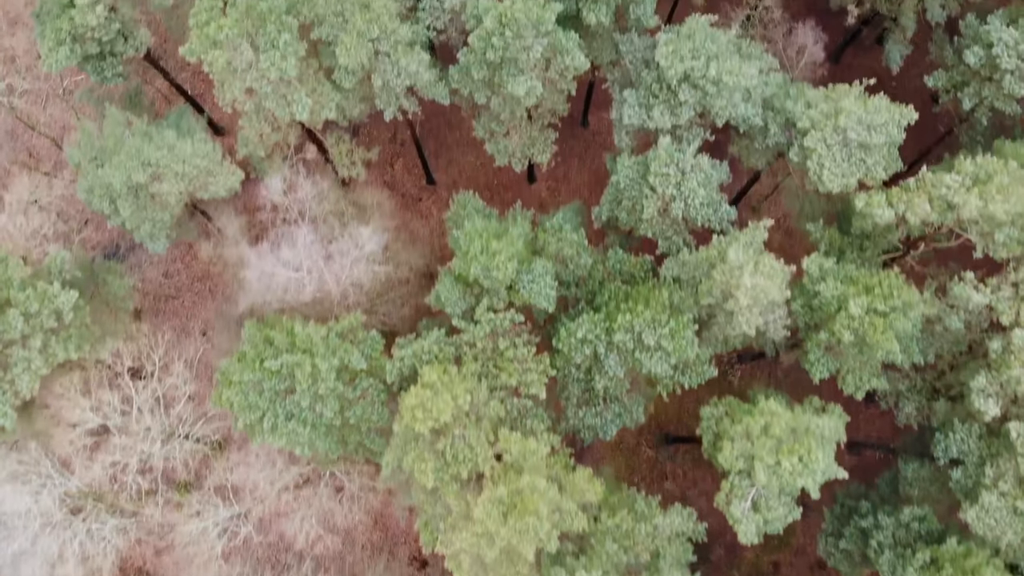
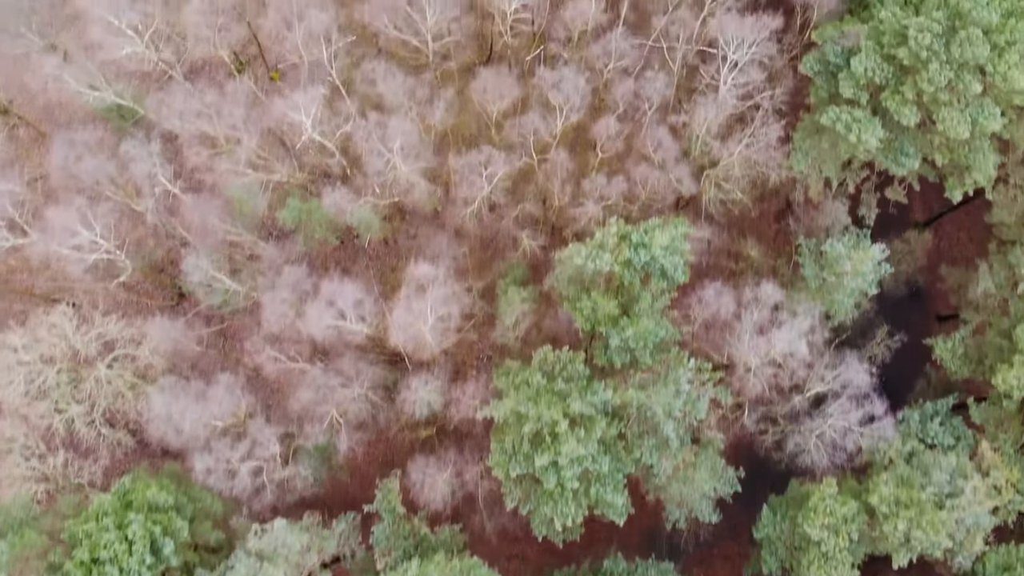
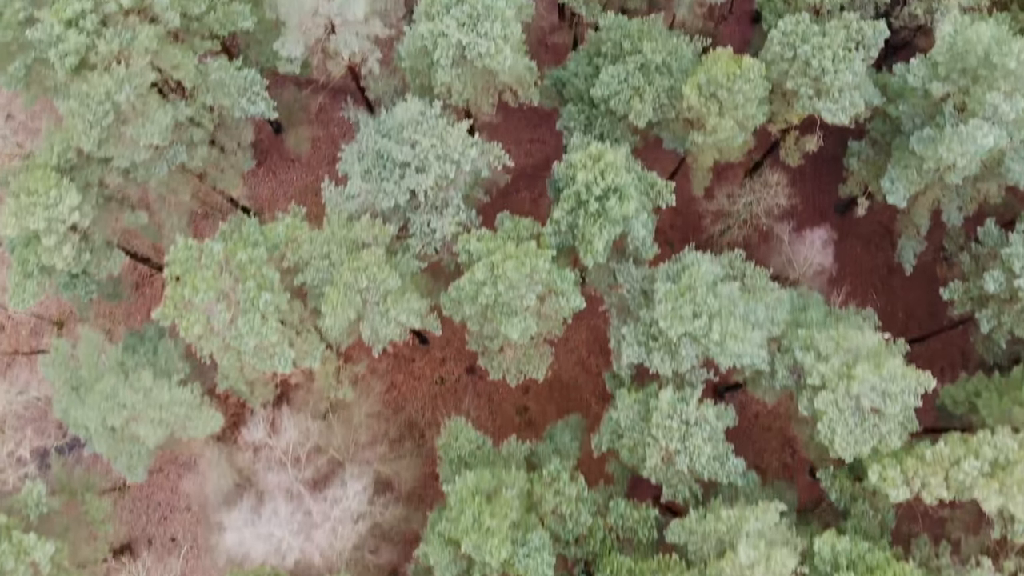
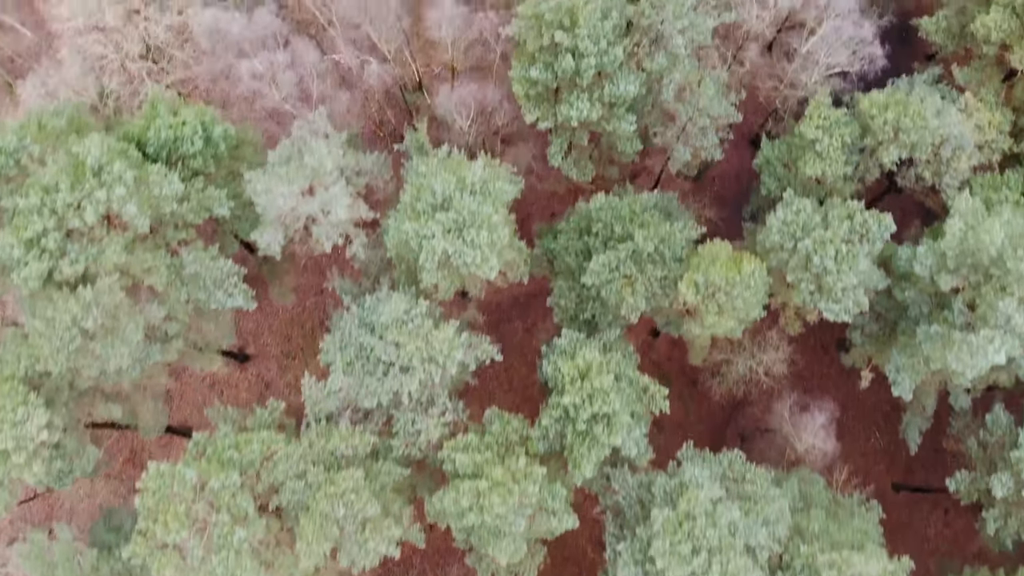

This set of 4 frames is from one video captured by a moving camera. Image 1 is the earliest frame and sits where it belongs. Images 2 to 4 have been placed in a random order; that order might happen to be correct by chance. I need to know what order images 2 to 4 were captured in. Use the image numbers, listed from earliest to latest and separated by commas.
3, 4, 2
